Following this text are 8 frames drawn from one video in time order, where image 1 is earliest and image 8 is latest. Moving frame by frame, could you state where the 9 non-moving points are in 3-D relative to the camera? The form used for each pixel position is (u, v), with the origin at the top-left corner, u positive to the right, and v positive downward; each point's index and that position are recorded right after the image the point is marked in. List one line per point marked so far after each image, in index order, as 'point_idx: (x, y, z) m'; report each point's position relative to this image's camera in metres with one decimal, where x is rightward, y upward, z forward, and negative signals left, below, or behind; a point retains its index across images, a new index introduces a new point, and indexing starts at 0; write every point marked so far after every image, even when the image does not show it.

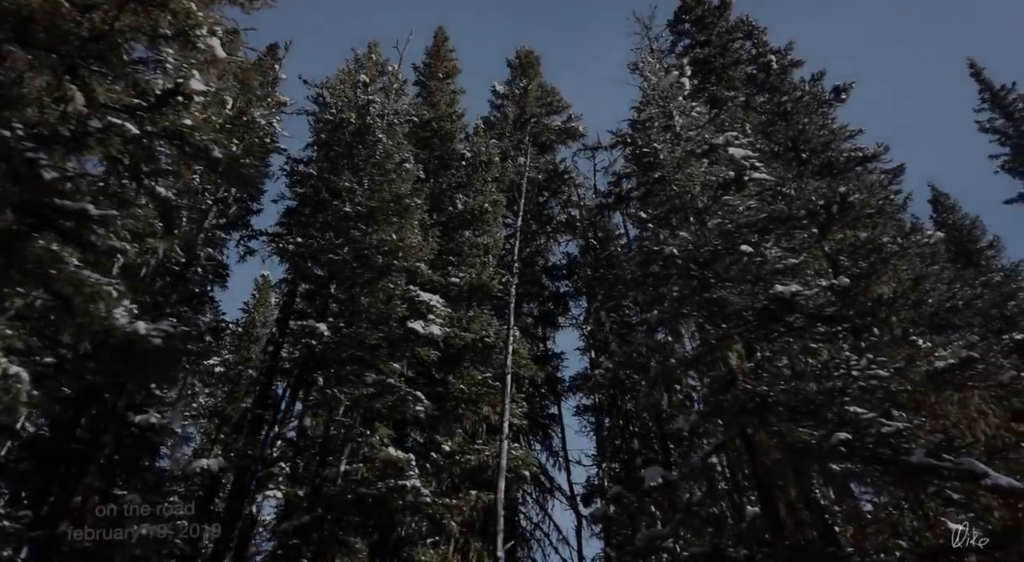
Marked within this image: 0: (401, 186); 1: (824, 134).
0: (-2.9, +2.4, +18.1) m
1: (+6.6, +3.1, +15.3) m
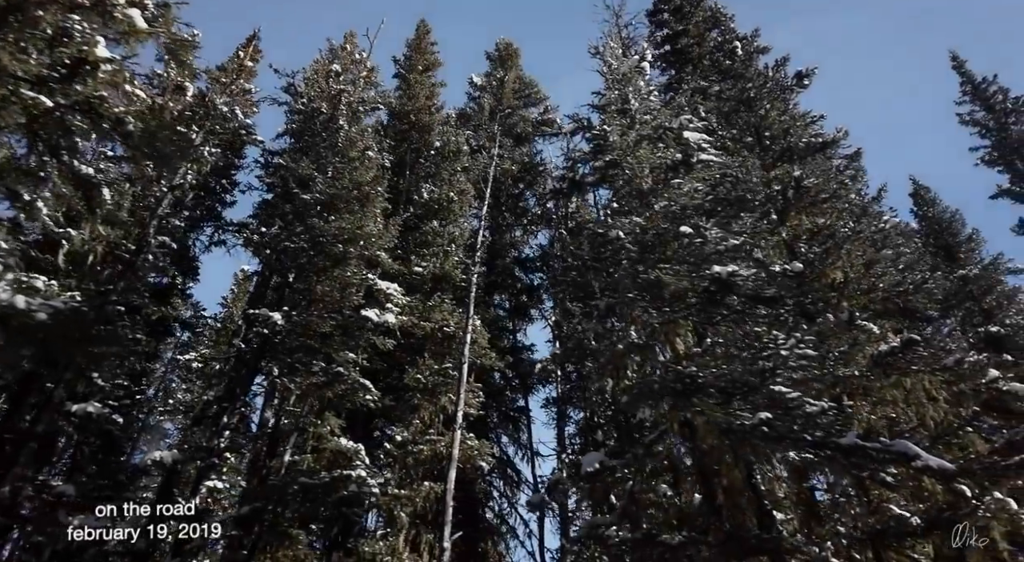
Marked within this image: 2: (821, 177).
0: (-3.8, +2.7, +17.9) m
1: (+5.7, +3.4, +15.1) m
2: (+5.5, +1.9, +13.1) m
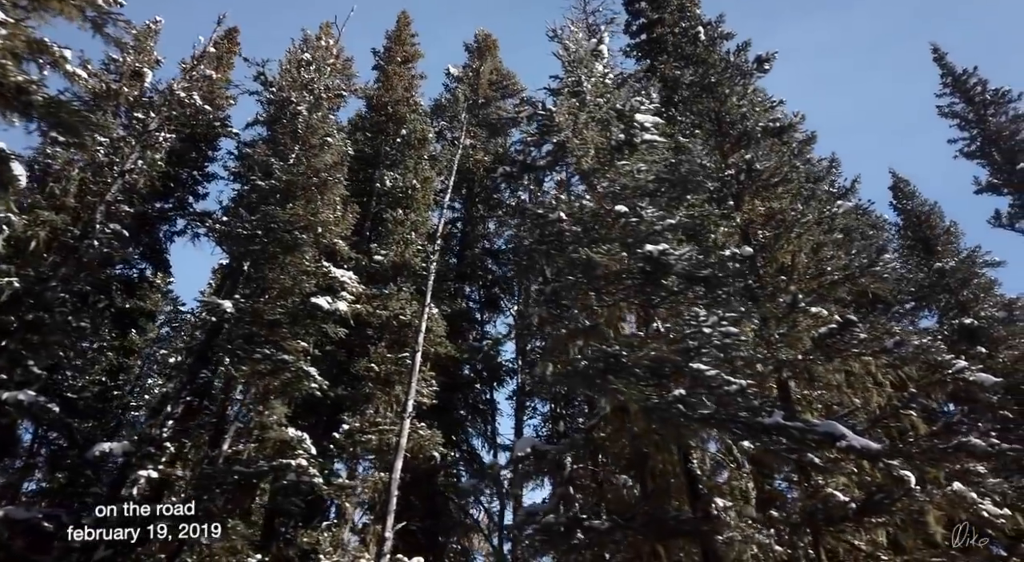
0: (-4.7, +2.9, +17.6) m
1: (+4.8, +3.6, +14.9) m
2: (+4.6, +2.1, +12.9) m
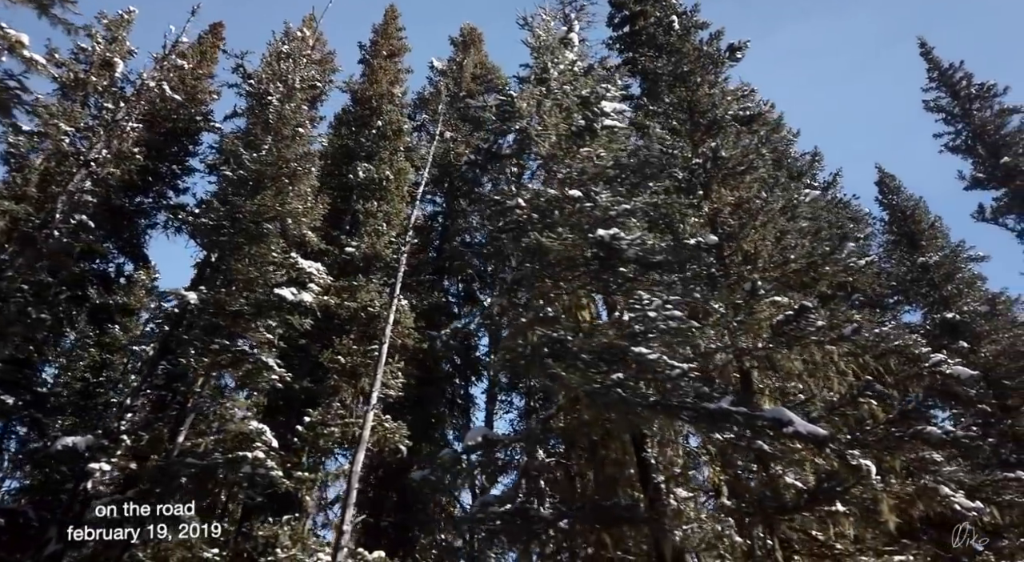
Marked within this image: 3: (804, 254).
0: (-5.4, +3.1, +17.4) m
1: (+4.1, +3.8, +14.7) m
2: (+4.0, +2.3, +12.7) m
3: (+4.5, +0.4, +11.3) m
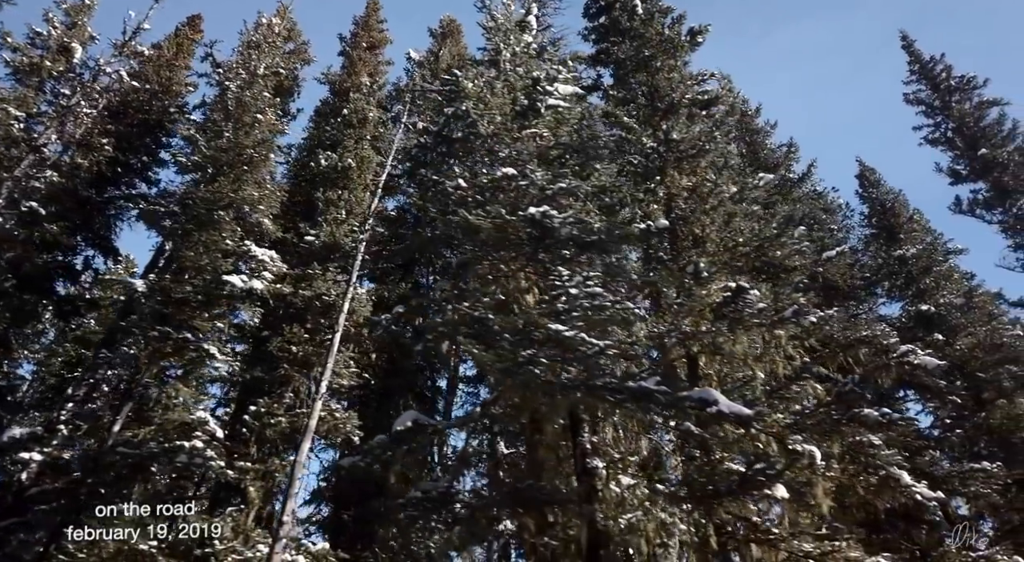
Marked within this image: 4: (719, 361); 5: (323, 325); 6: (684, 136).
0: (-6.3, +3.4, +17.1) m
1: (+3.3, +4.1, +14.5) m
2: (+3.1, +2.6, +12.4) m
3: (+3.6, +0.7, +11.1) m
4: (+2.9, -1.1, +10.1) m
5: (-3.9, -0.9, +15.0) m
6: (+2.9, +2.5, +12.3) m
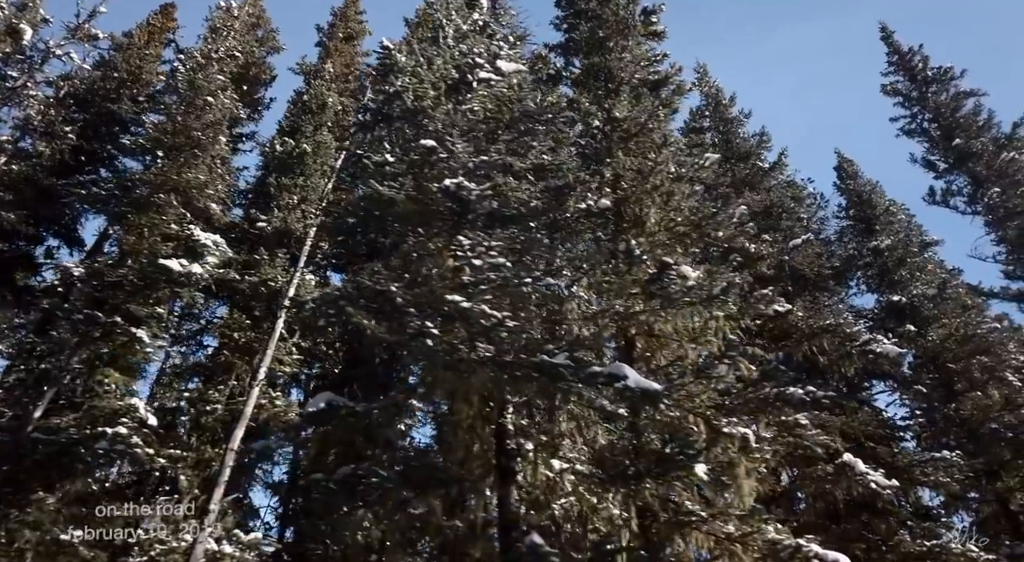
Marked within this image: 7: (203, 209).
0: (-7.3, +3.7, +16.7) m
1: (+2.3, +4.4, +14.1) m
2: (+2.1, +2.9, +12.1) m
3: (+2.7, +1.0, +10.7) m
4: (+1.9, -0.8, +9.8) m
5: (-4.9, -0.6, +14.6) m
6: (+1.9, +2.8, +12.0) m
7: (-6.7, +1.6, +15.8) m
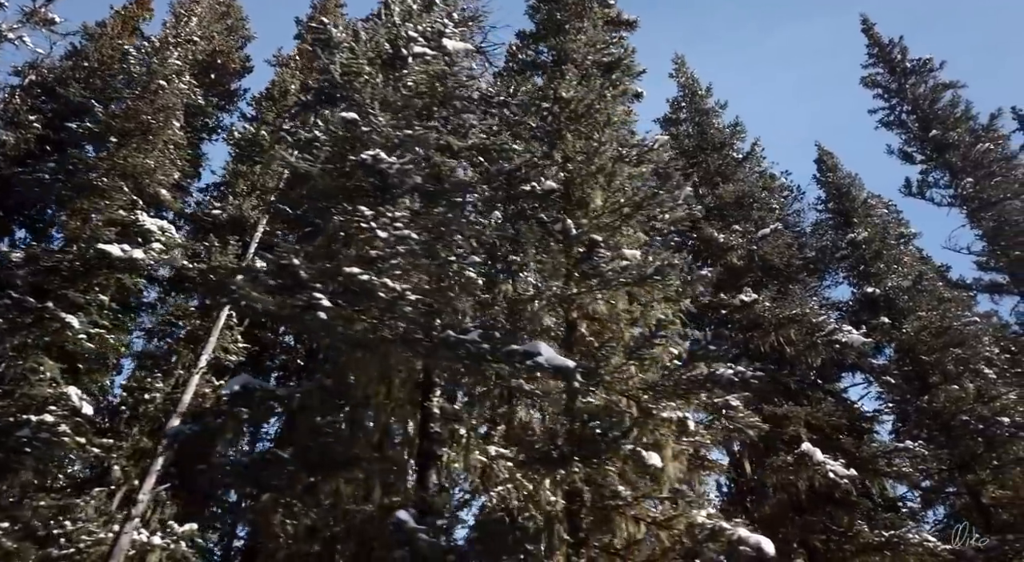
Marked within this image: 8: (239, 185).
0: (-8.2, +4.0, +16.3) m
1: (+1.4, +4.6, +13.8) m
2: (+1.3, +3.1, +11.8) m
3: (+1.8, +1.2, +10.4) m
4: (+1.1, -0.6, +9.5) m
5: (-5.8, -0.3, +14.3) m
6: (+1.1, +3.0, +11.7) m
7: (-7.7, +1.8, +15.4) m
8: (-6.3, +2.2, +16.6) m
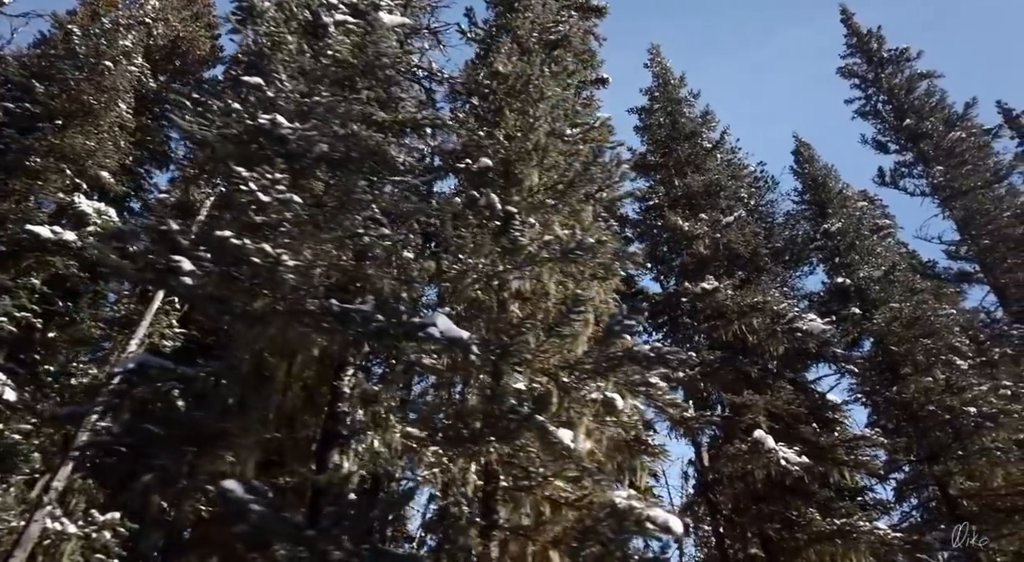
0: (-9.2, +4.3, +15.9) m
1: (+0.4, +4.9, +13.5) m
2: (+0.3, +3.4, +11.5) m
3: (+0.8, +1.5, +10.1) m
4: (+0.1, -0.3, +9.2) m
5: (-6.8, 0.0, +13.9) m
6: (+0.1, +3.3, +11.4) m
7: (-8.7, +2.1, +15.0) m
8: (-7.3, +2.5, +16.2) m
